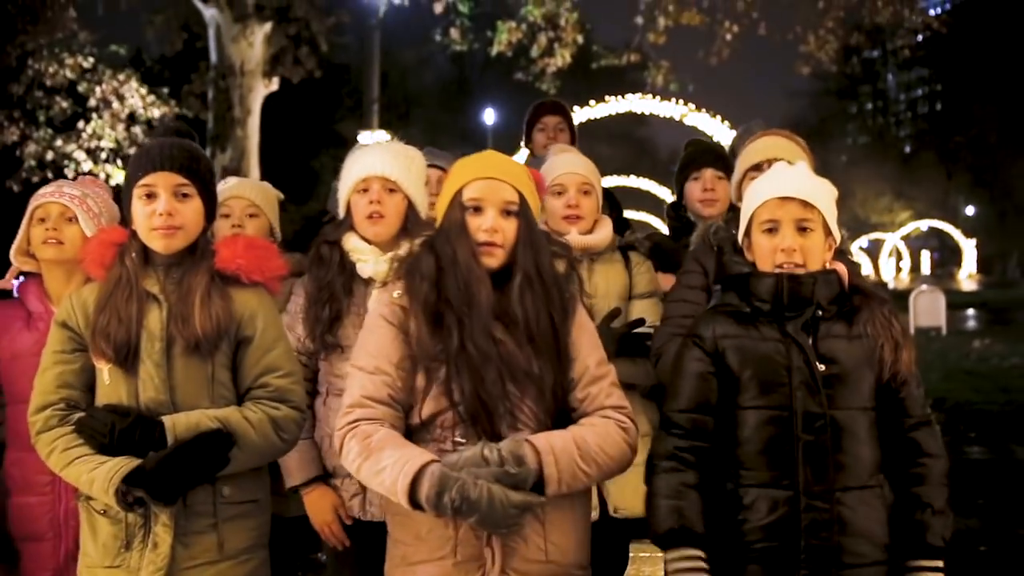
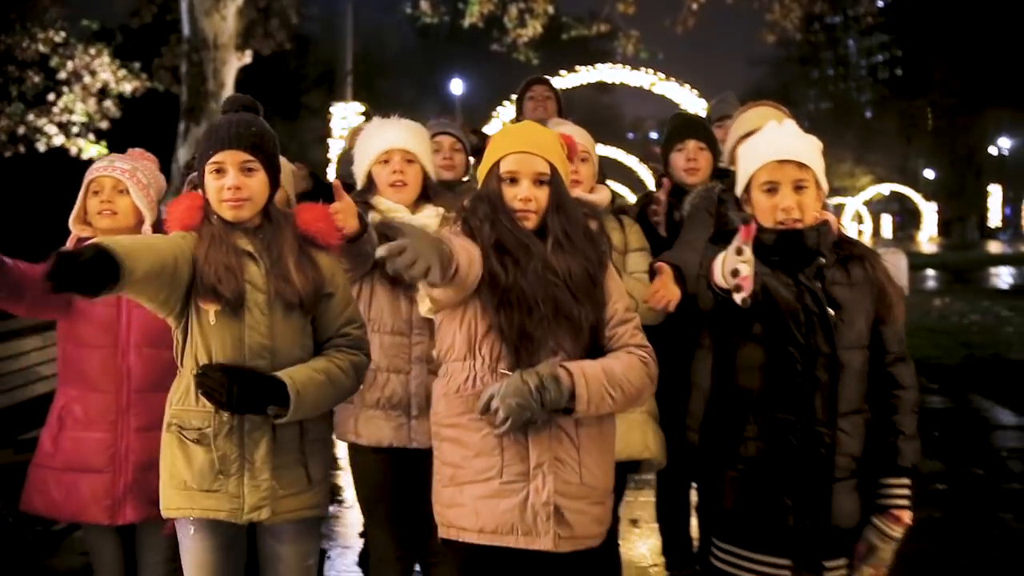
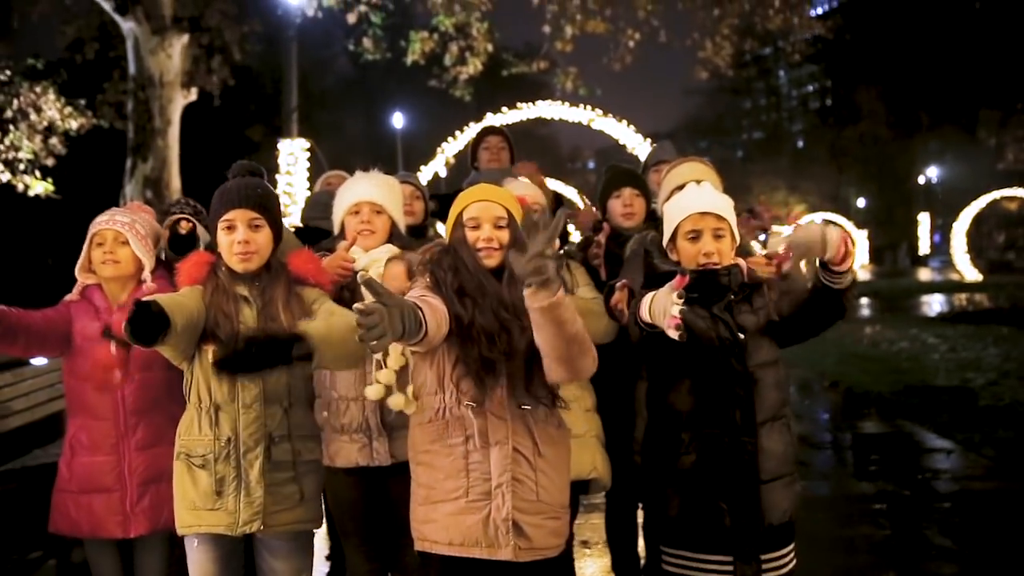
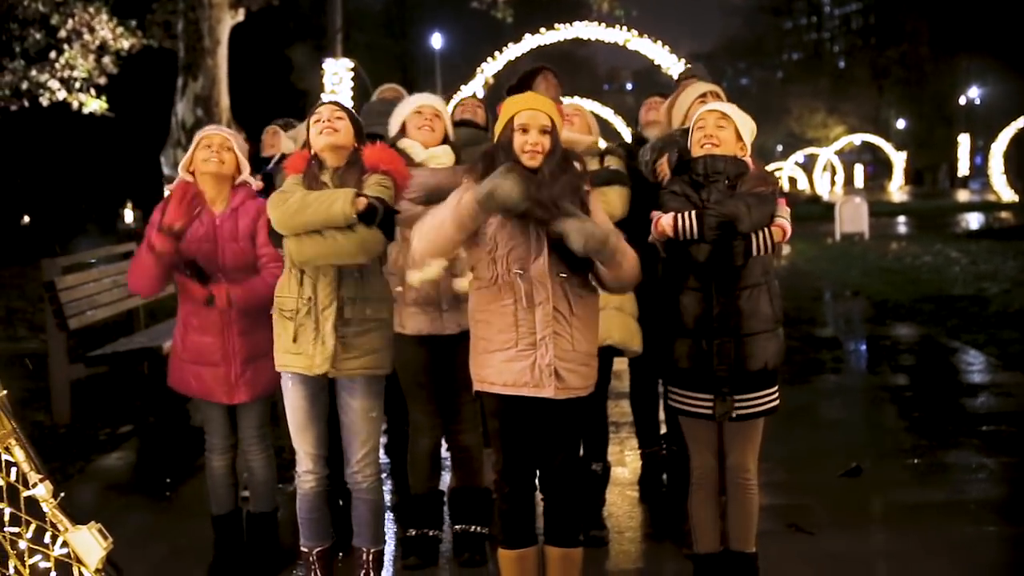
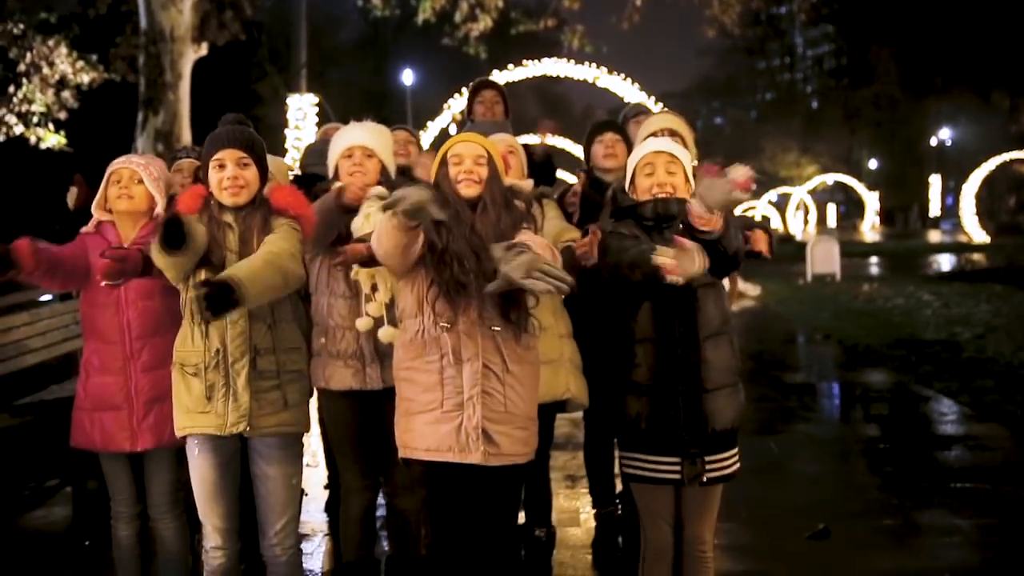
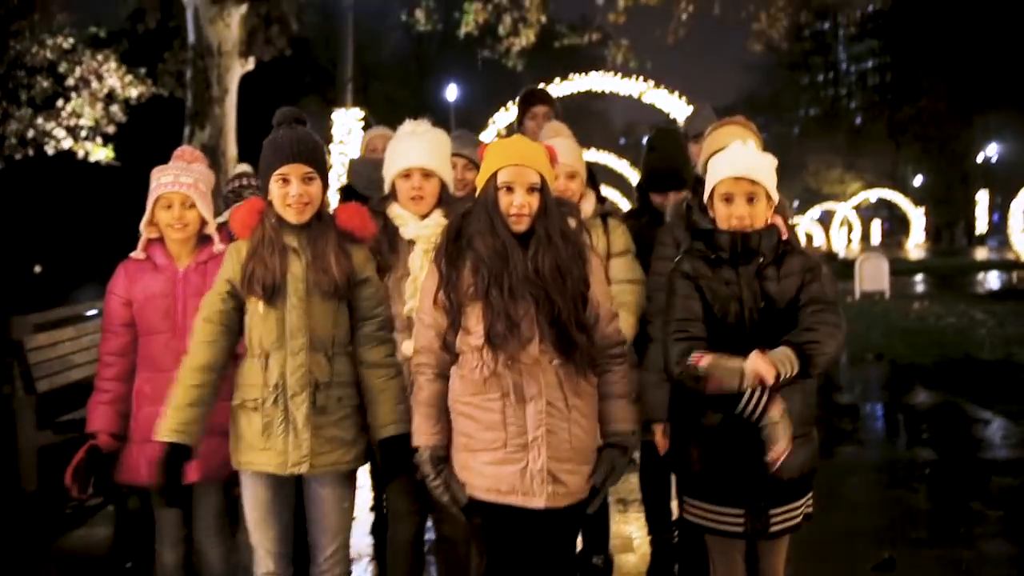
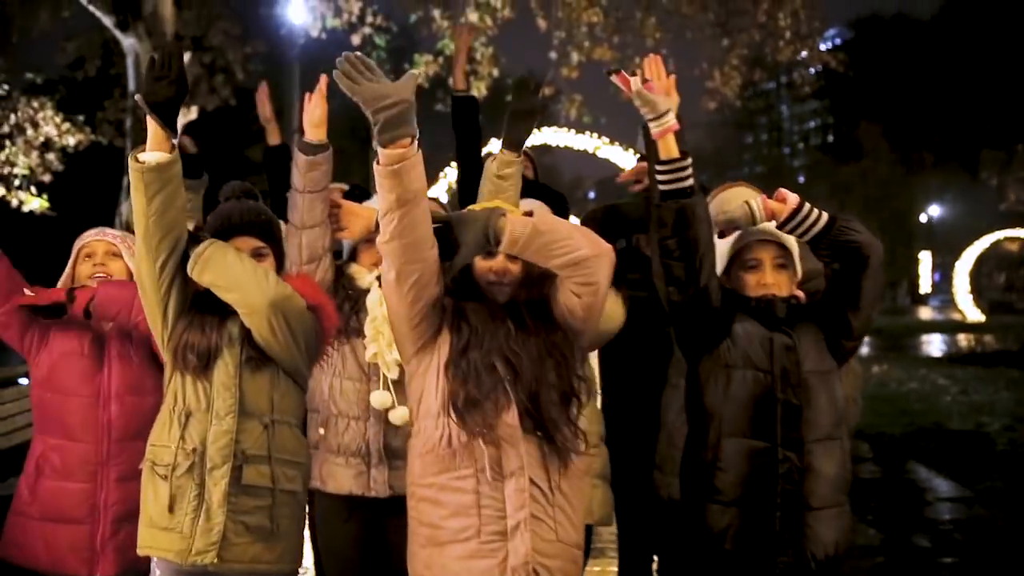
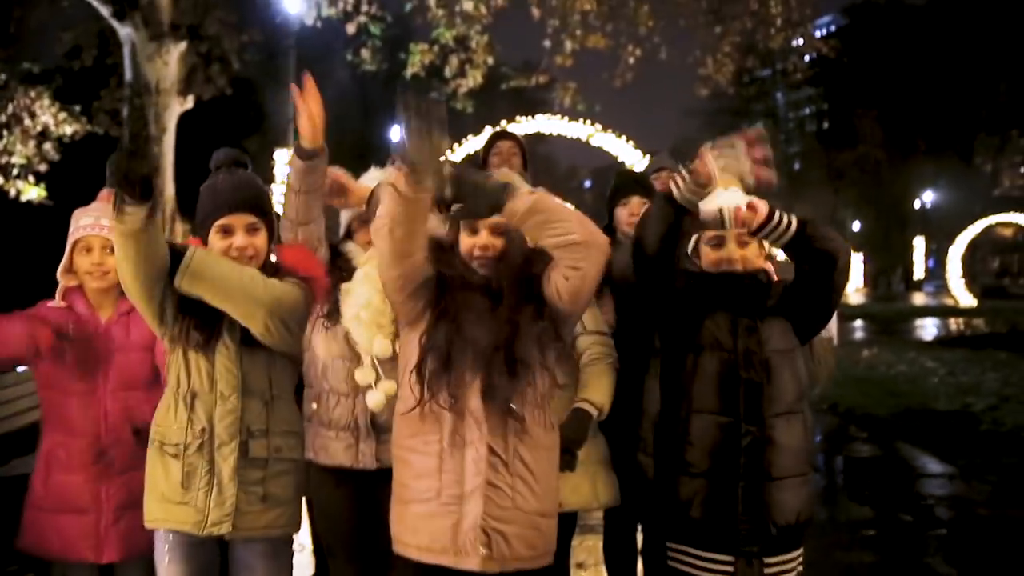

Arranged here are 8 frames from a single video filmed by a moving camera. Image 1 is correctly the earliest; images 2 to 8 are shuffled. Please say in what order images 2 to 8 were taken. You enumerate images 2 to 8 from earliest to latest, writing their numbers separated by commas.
2, 3, 5, 4, 6, 8, 7
